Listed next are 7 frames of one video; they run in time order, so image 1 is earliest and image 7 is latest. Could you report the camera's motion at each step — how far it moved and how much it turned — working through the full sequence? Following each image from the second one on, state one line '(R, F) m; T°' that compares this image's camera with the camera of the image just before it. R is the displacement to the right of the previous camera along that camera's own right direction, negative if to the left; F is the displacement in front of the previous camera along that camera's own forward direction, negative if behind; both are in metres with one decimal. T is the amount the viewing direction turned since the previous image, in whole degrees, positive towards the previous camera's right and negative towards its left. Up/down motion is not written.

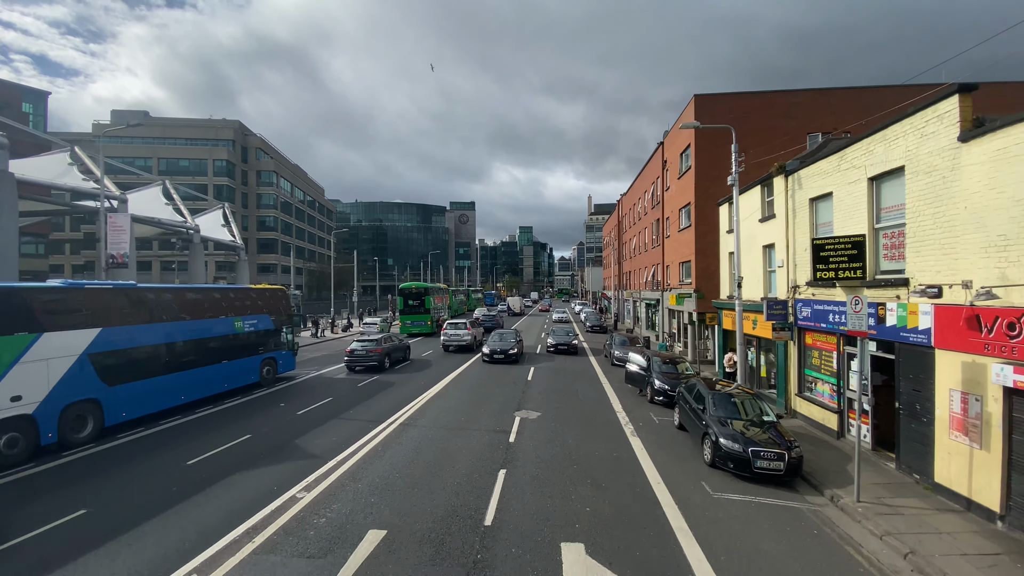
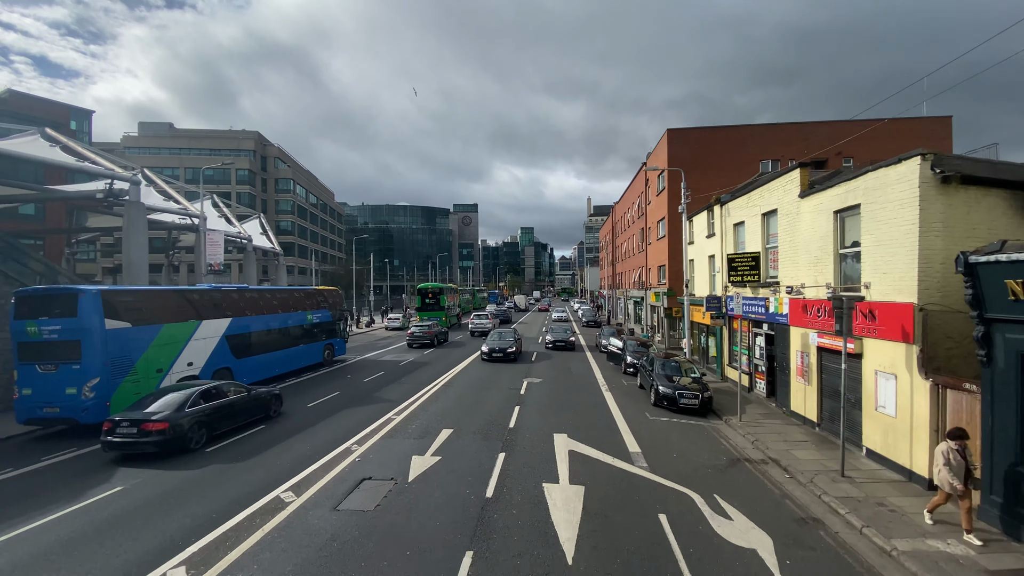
(-0.3, -4.6) m; 0°
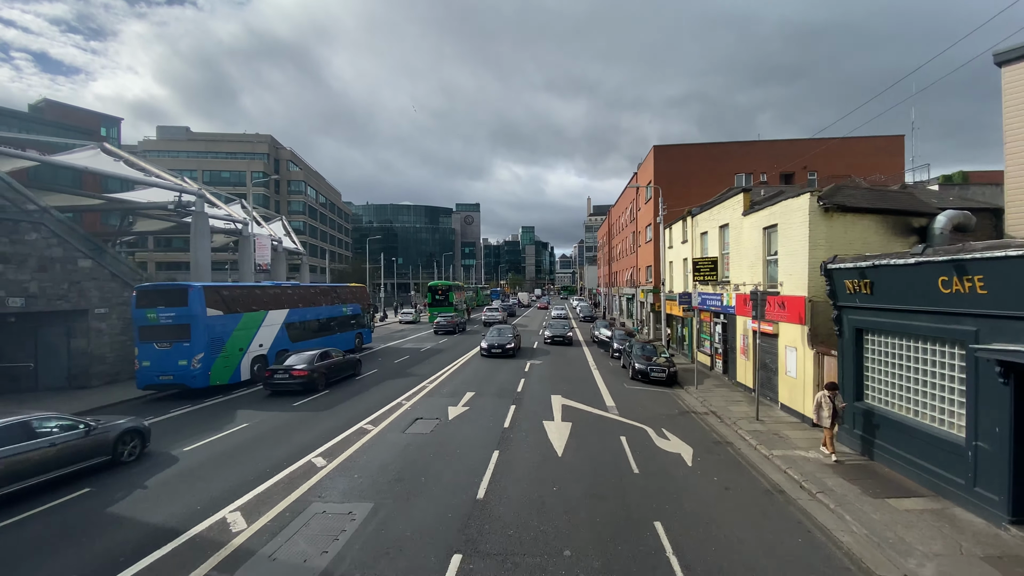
(-0.2, -3.5) m; 0°
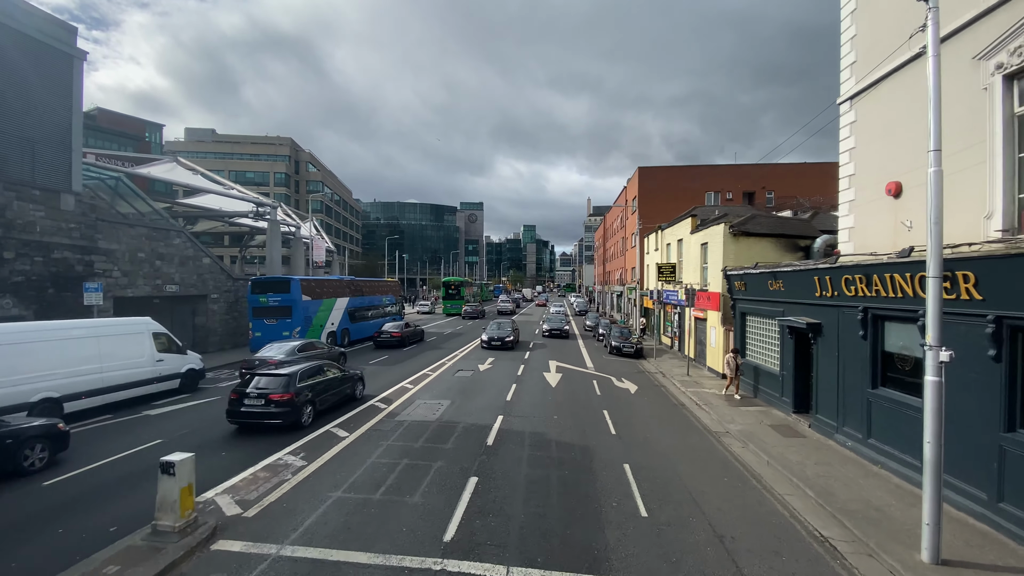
(-0.4, -5.9) m; 0°
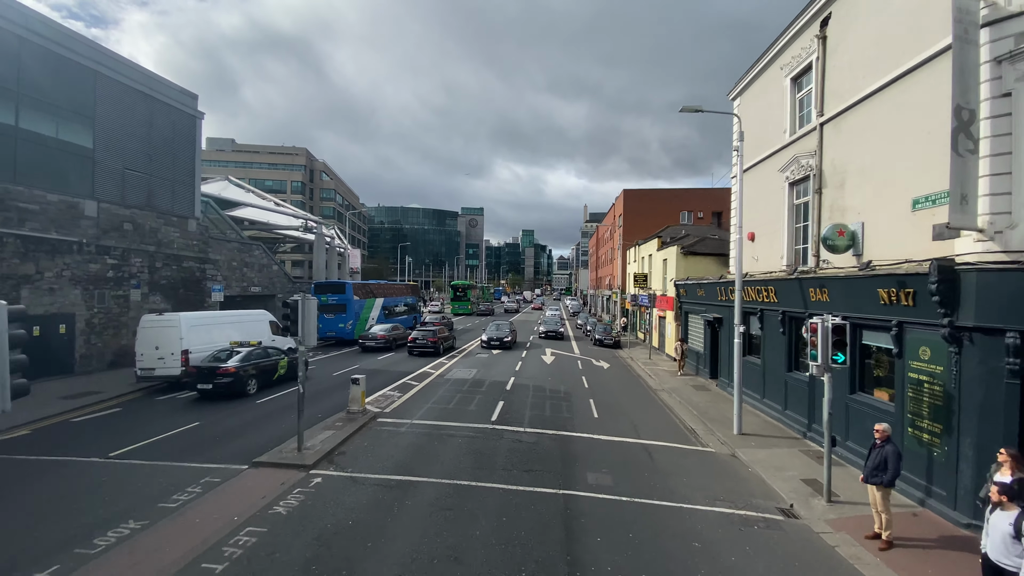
(-0.4, -6.1) m; 0°
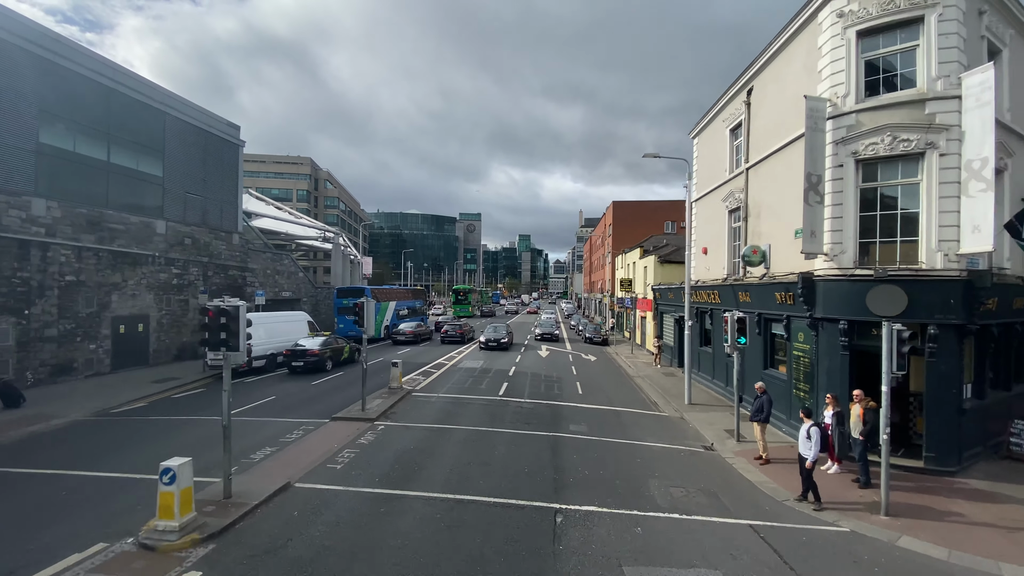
(-0.2, -3.7) m; 0°
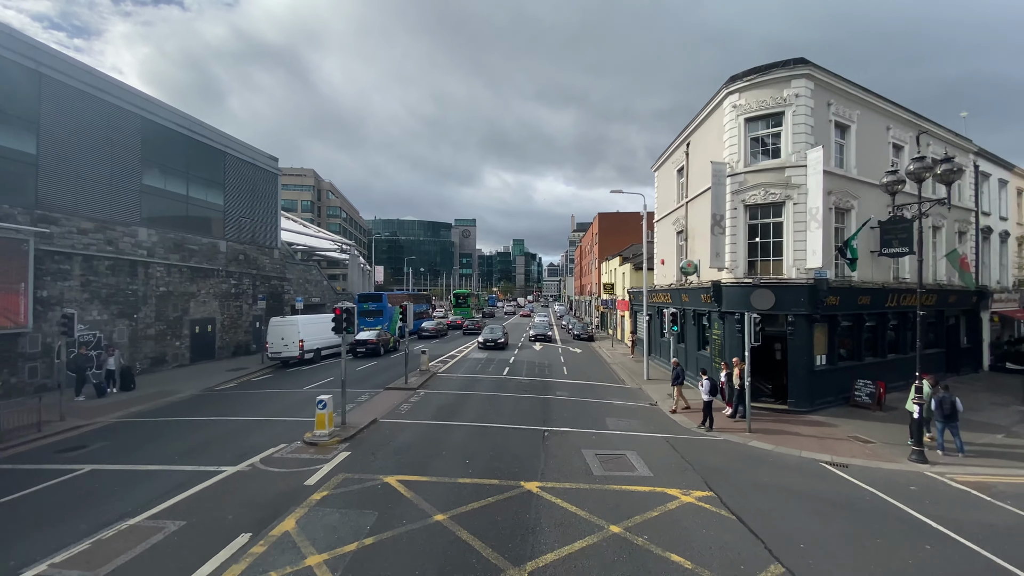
(-0.3, -5.1) m; +1°
